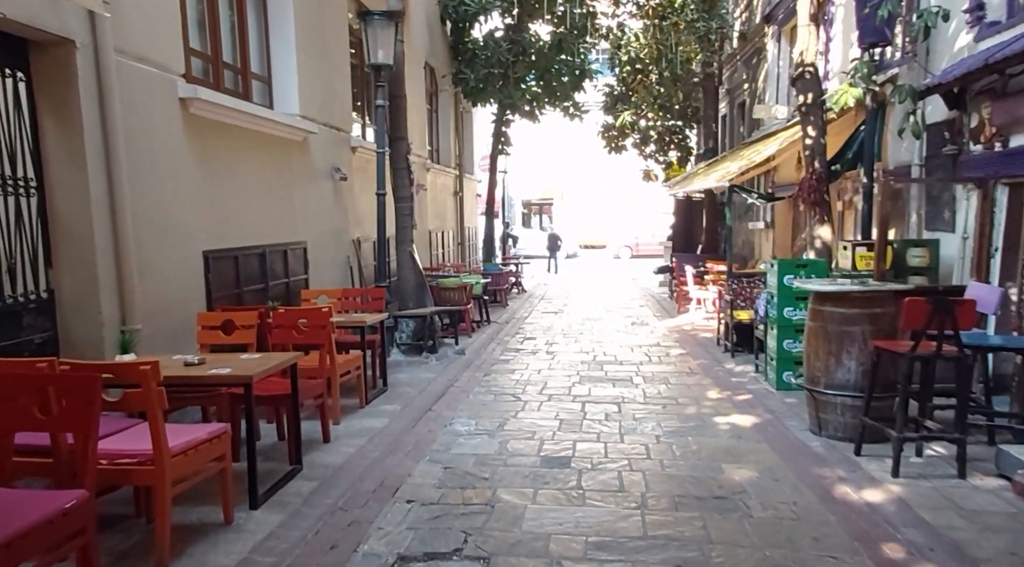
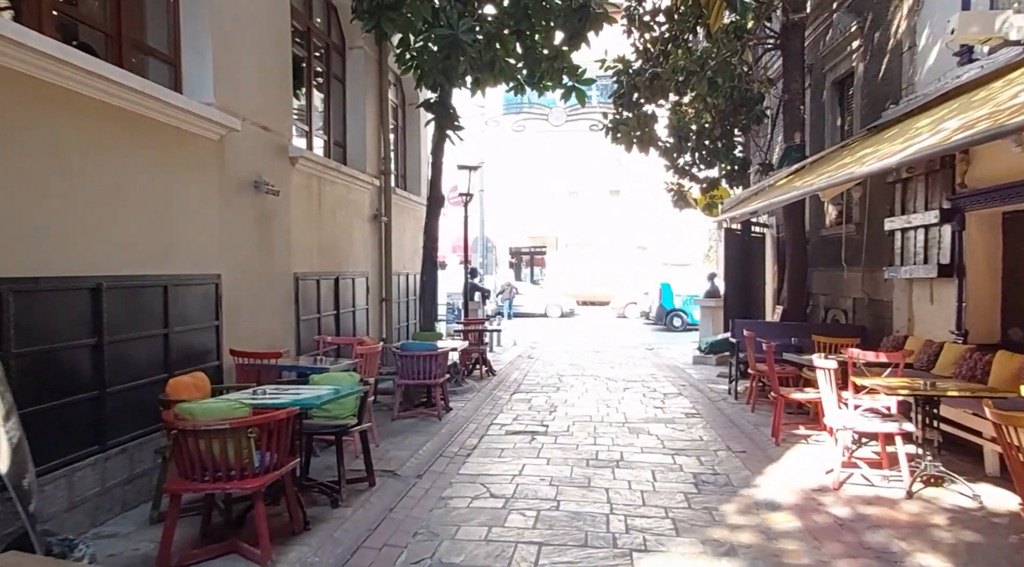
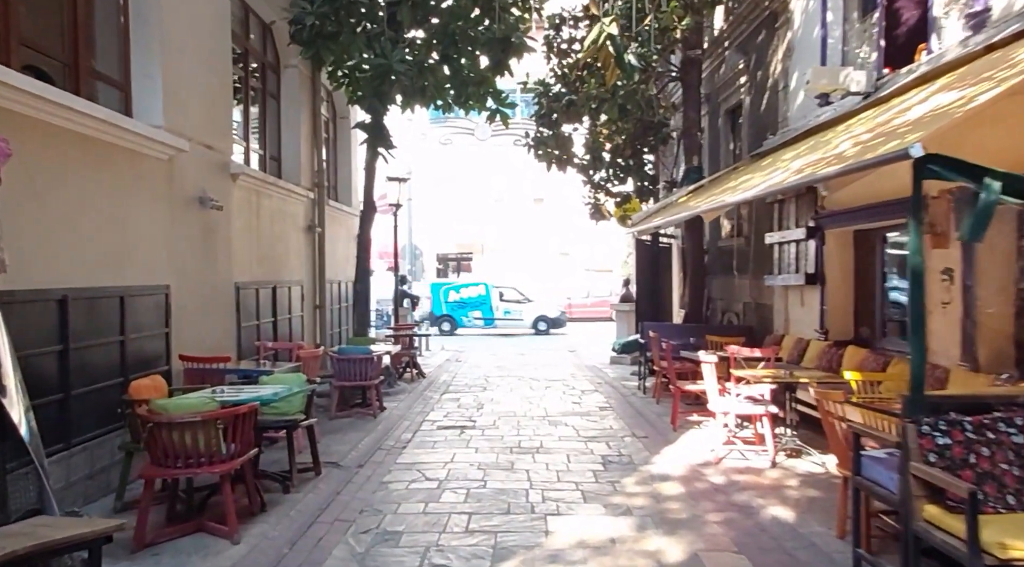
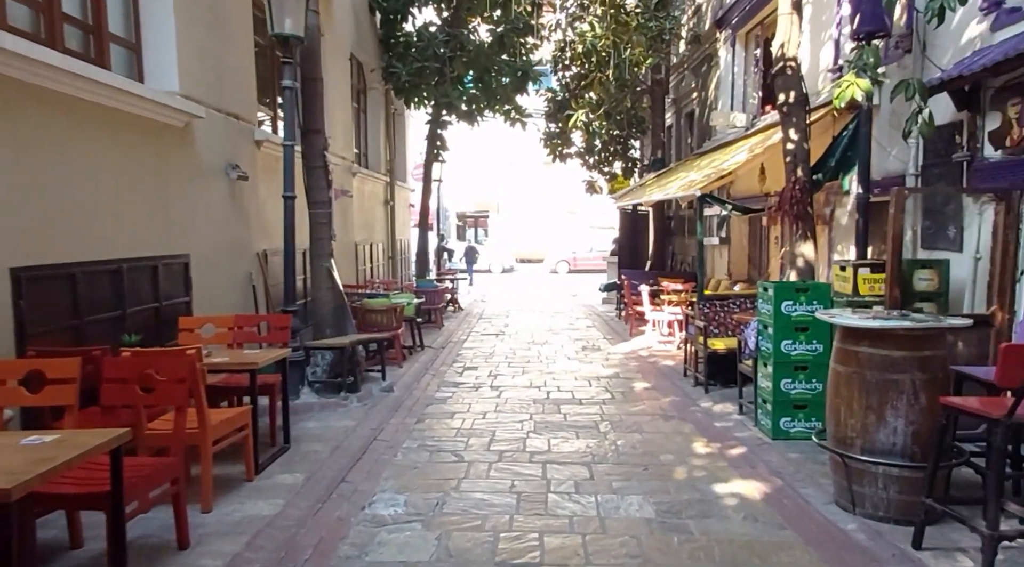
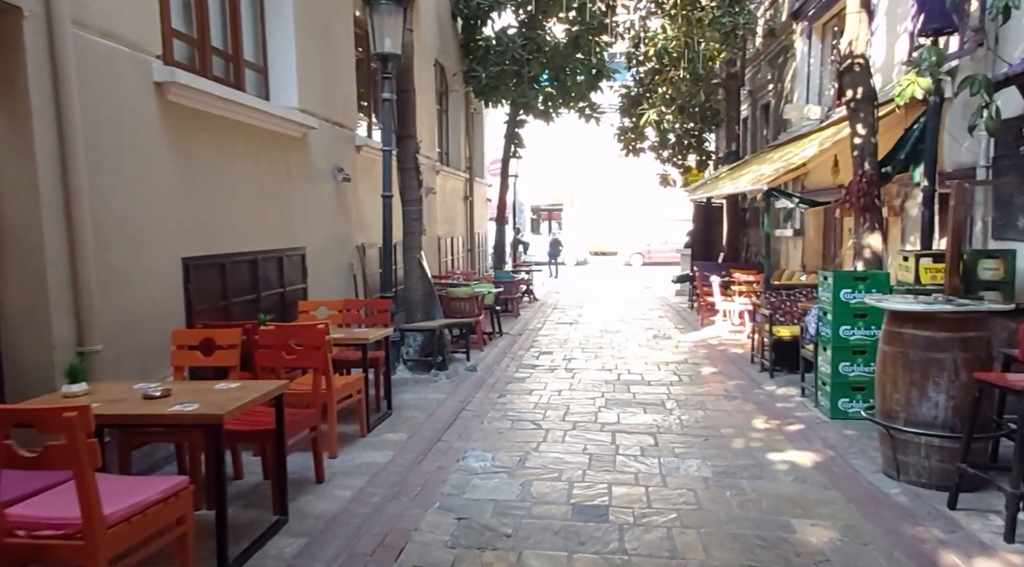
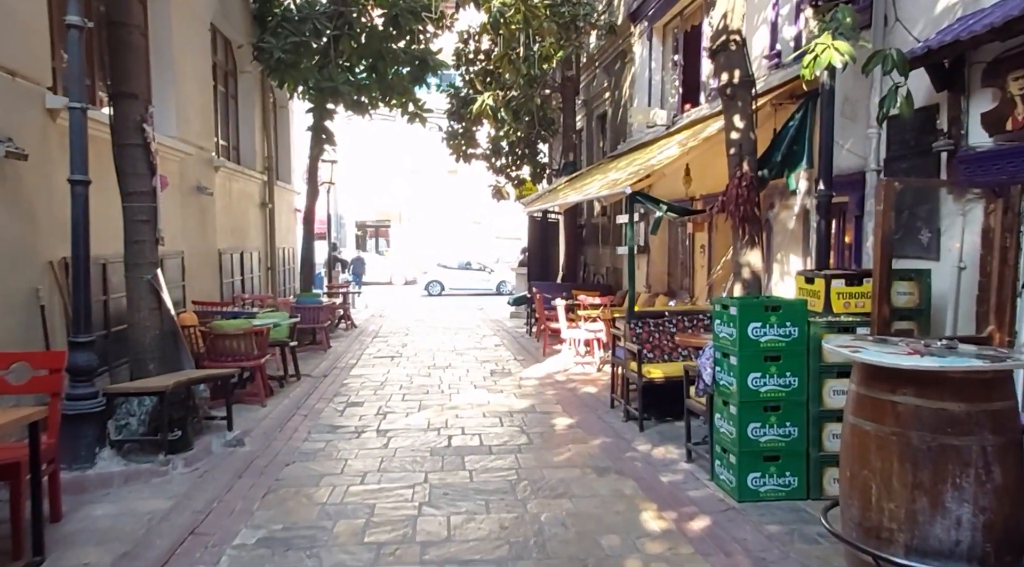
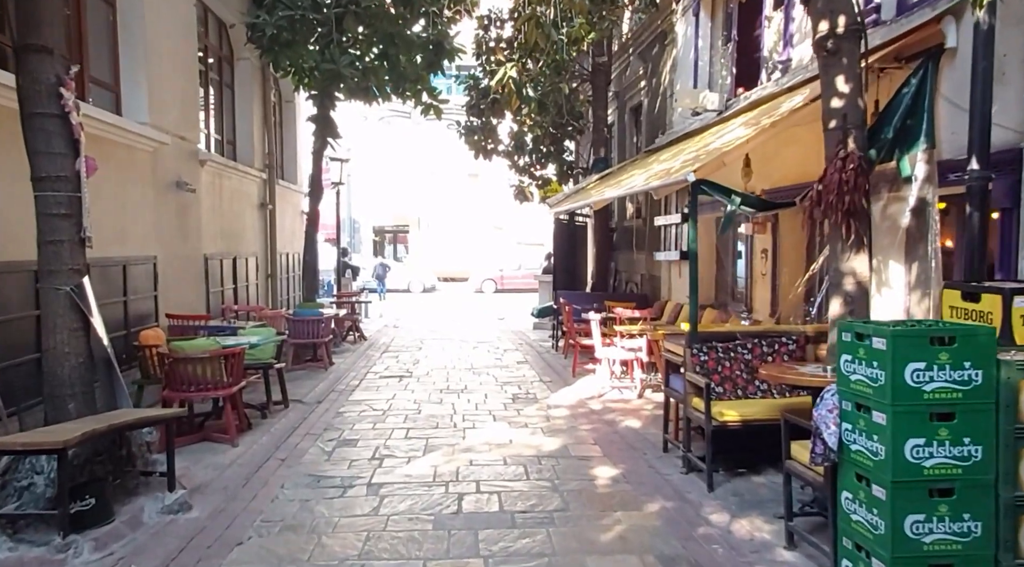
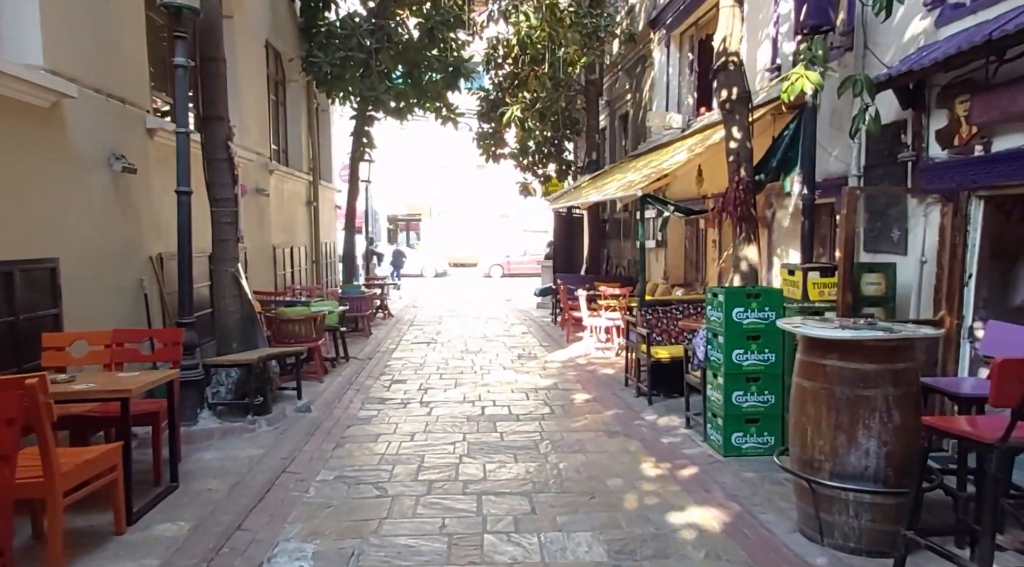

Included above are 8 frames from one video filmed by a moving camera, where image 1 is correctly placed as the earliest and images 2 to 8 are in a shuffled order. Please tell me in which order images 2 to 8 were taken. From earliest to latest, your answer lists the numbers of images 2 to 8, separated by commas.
5, 4, 8, 6, 7, 3, 2
